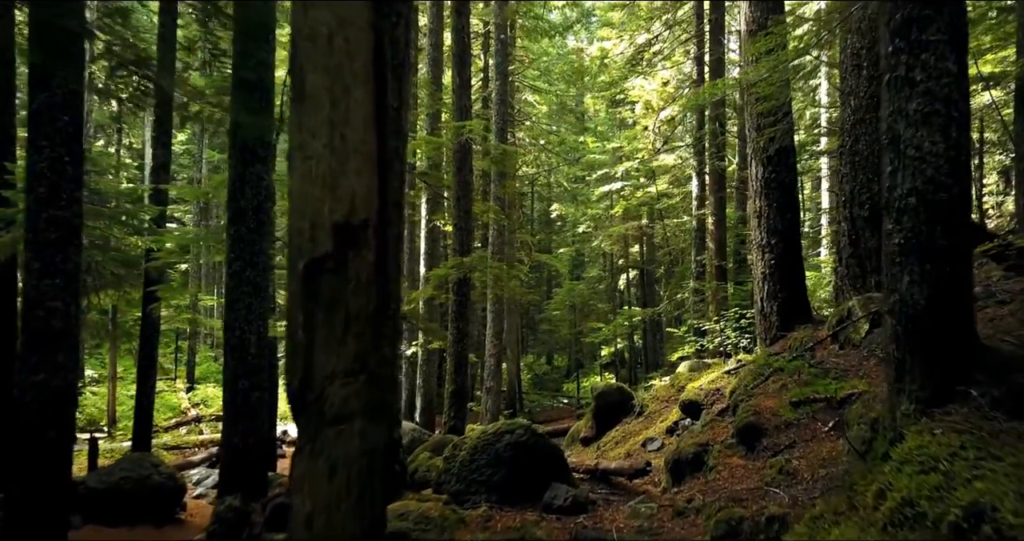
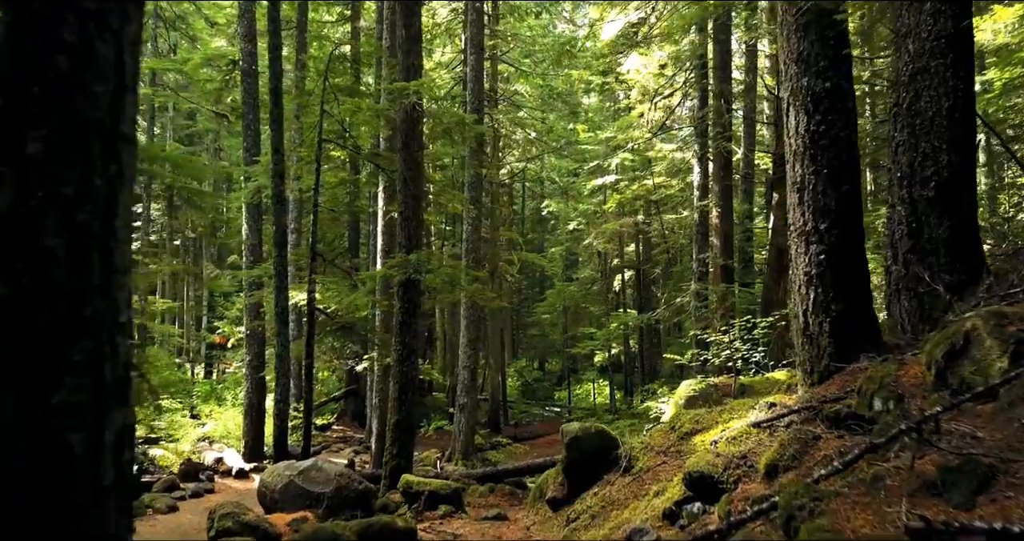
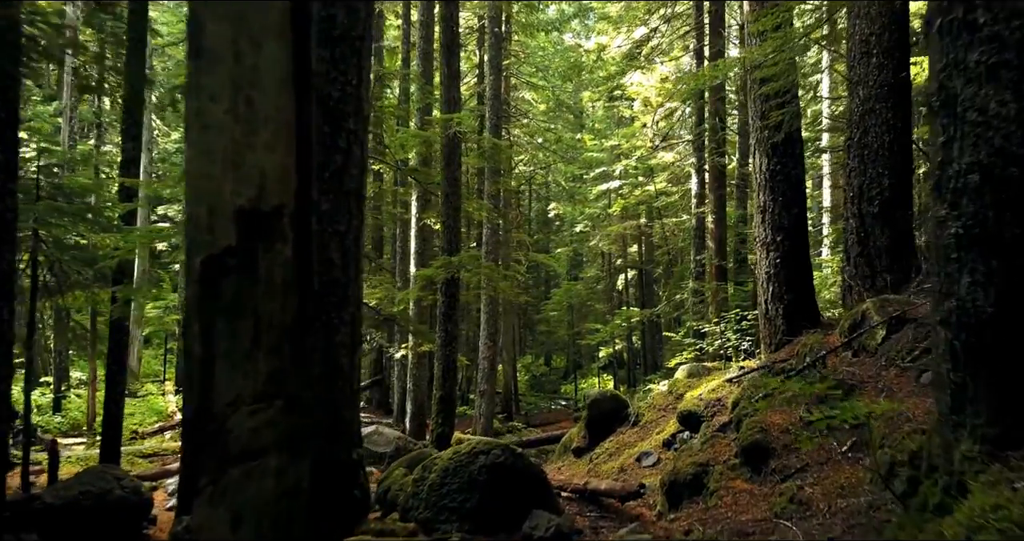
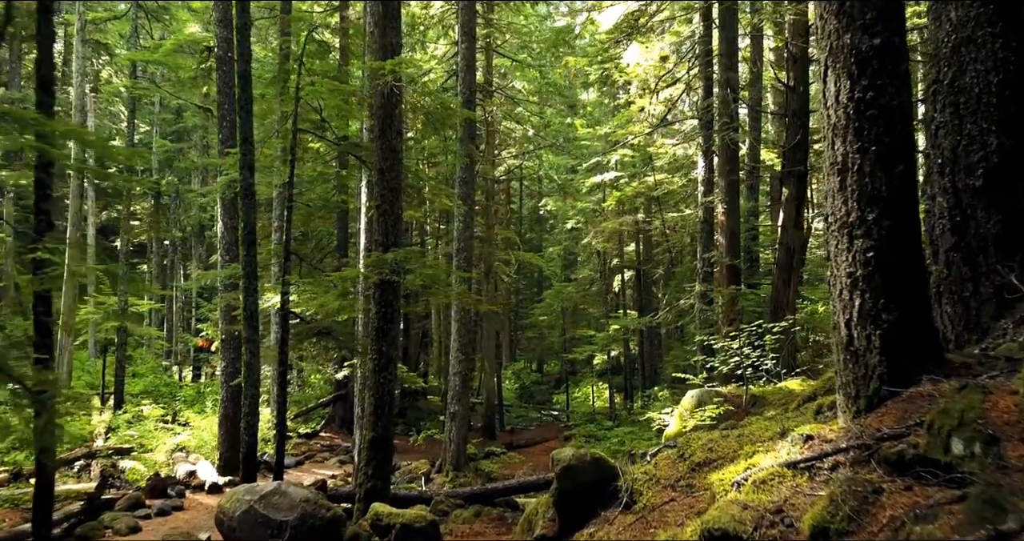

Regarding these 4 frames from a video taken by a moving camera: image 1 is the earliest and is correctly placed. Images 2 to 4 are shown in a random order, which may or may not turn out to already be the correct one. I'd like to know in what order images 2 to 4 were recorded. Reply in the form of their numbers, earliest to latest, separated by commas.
3, 2, 4
